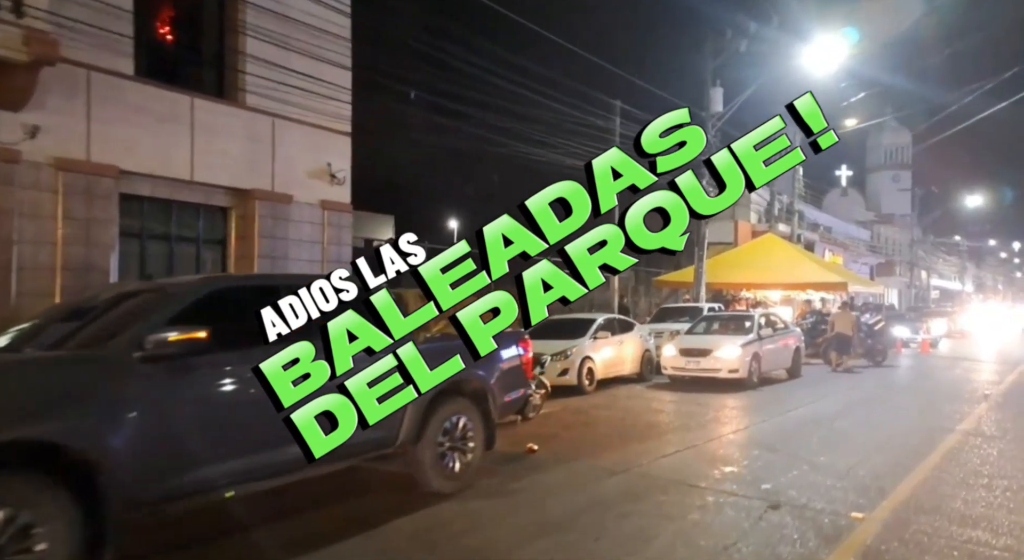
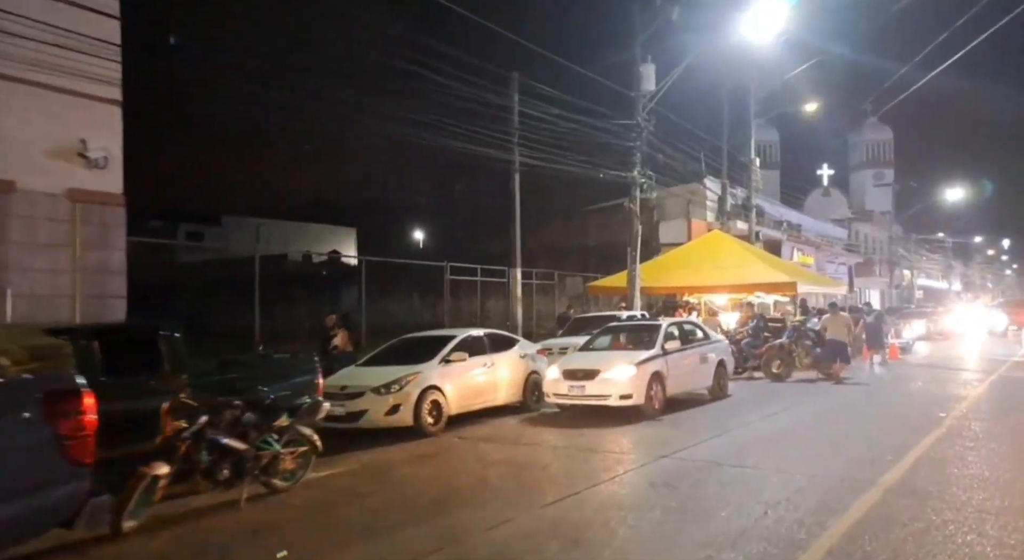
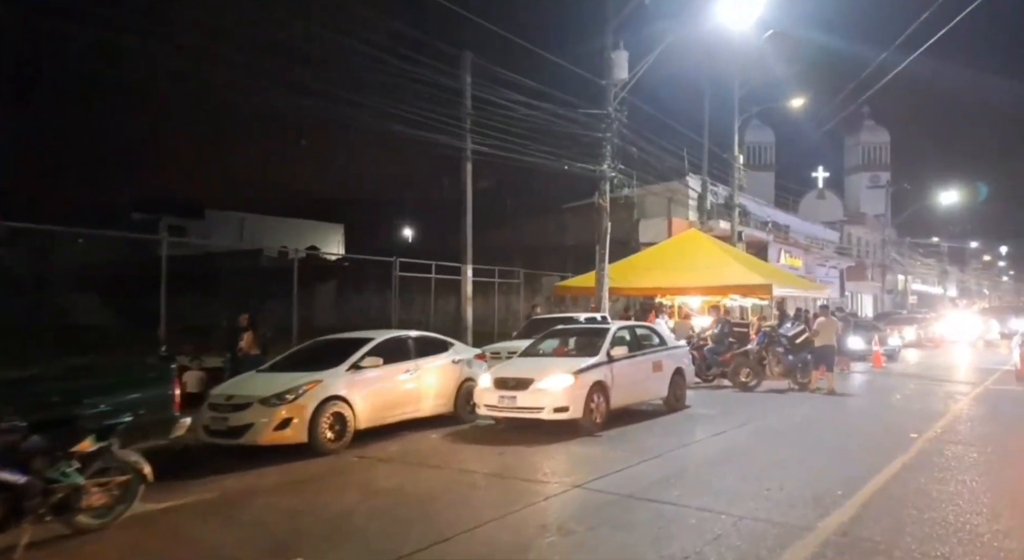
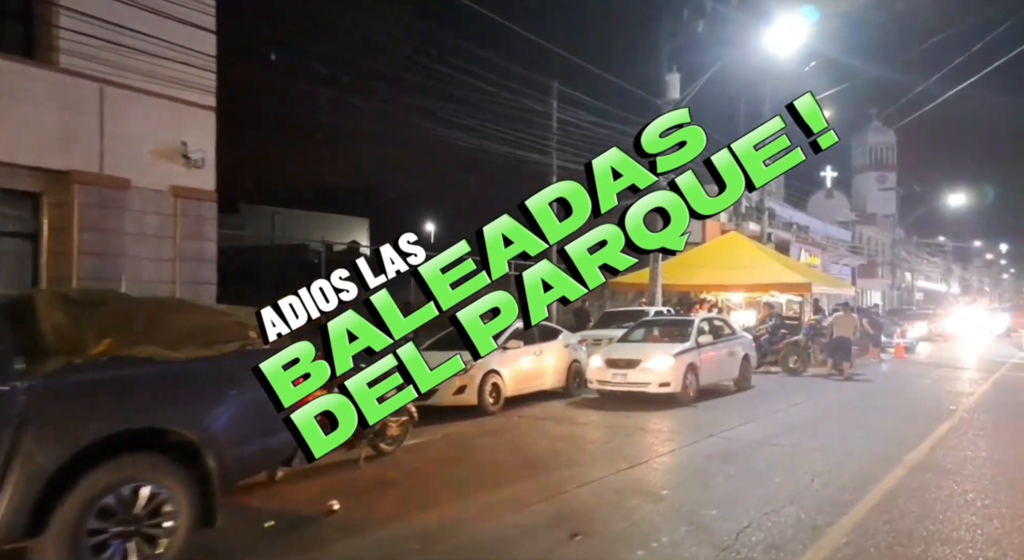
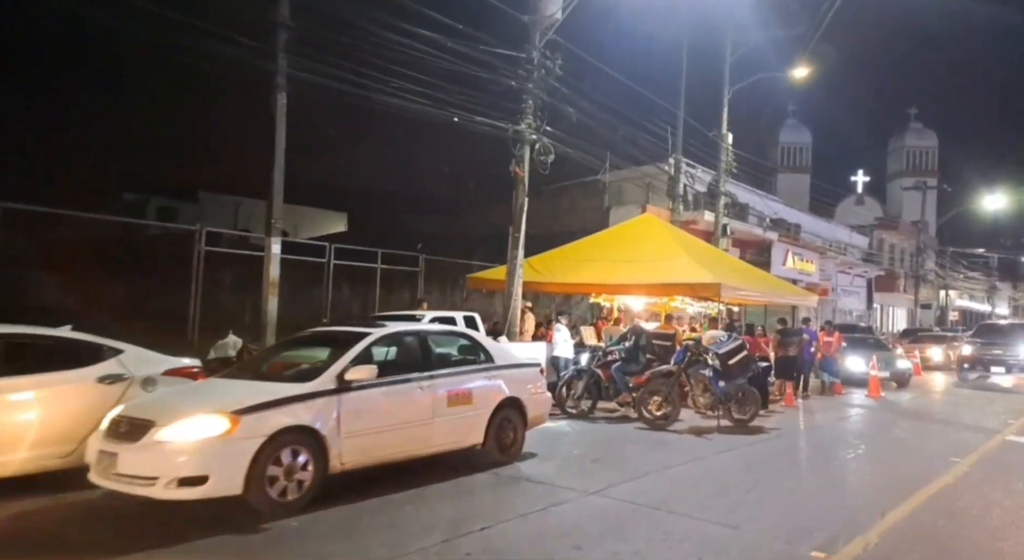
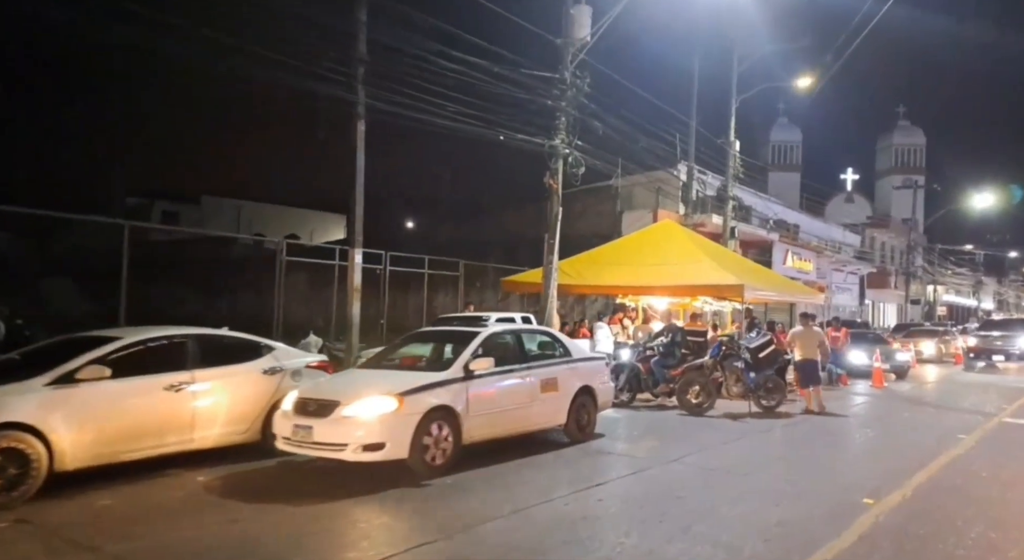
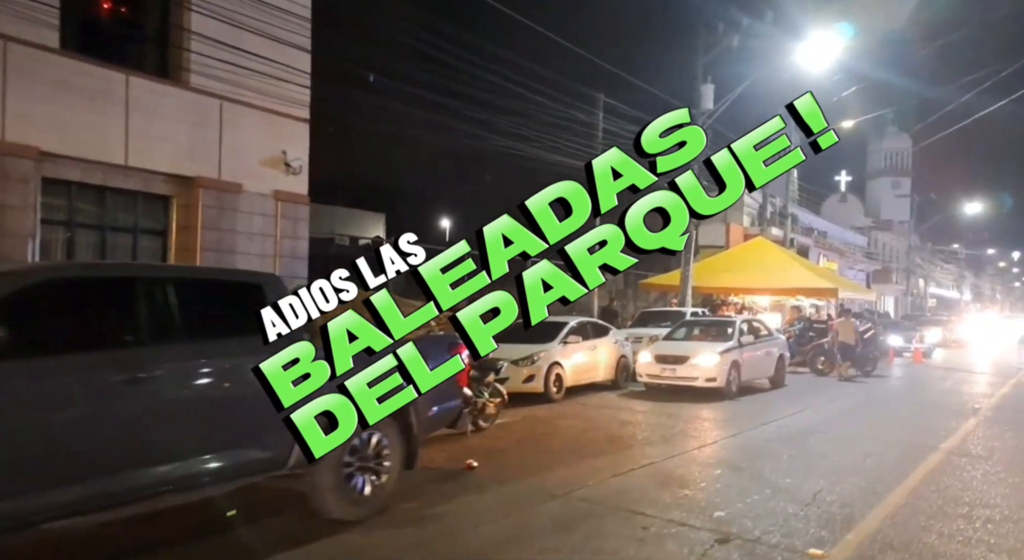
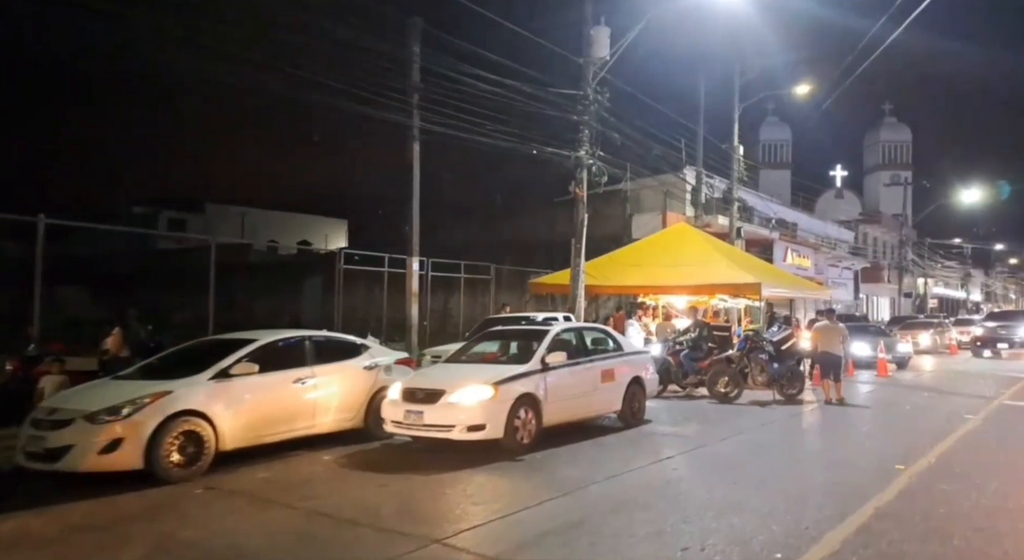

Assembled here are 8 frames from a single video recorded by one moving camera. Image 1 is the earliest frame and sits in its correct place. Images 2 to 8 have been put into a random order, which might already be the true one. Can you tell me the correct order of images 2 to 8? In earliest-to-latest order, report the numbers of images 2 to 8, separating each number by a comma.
7, 4, 2, 3, 8, 6, 5
